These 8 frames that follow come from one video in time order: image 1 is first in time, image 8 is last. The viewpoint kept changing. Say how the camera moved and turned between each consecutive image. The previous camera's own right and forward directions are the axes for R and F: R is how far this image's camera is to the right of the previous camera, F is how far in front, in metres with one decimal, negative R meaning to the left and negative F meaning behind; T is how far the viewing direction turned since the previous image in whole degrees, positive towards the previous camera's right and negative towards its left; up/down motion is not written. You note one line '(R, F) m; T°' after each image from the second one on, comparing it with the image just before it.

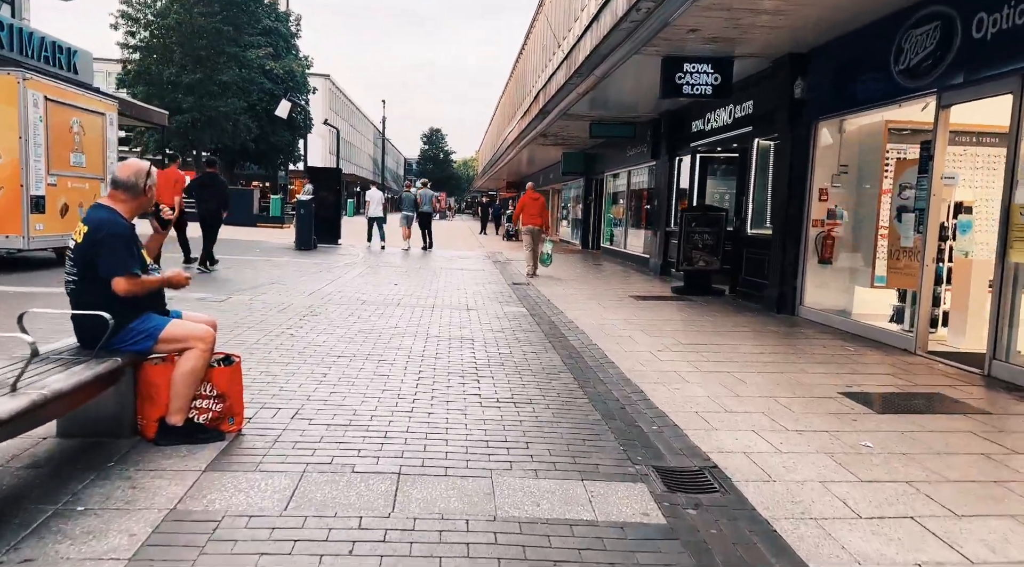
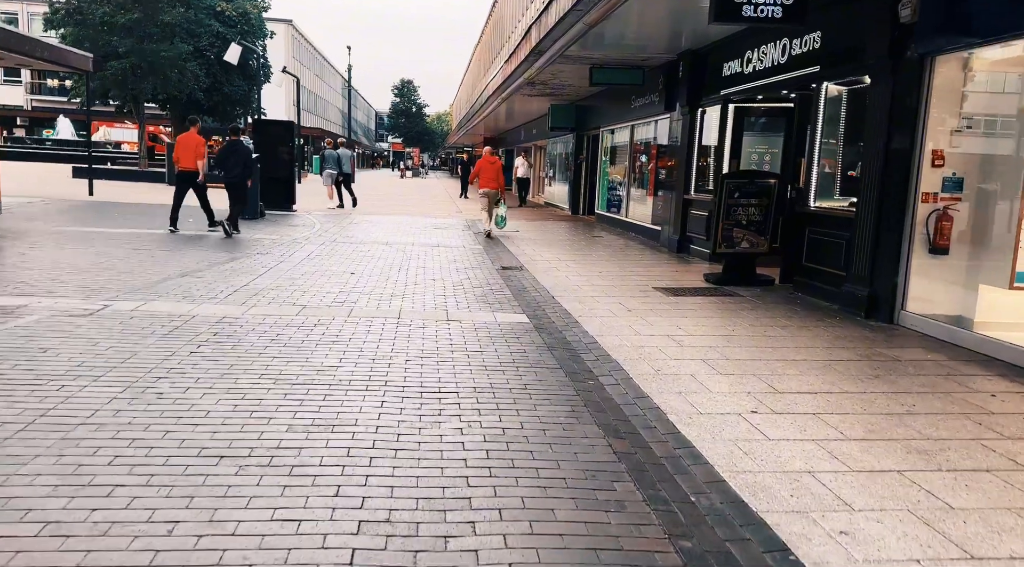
(-0.2, +2.8) m; +2°
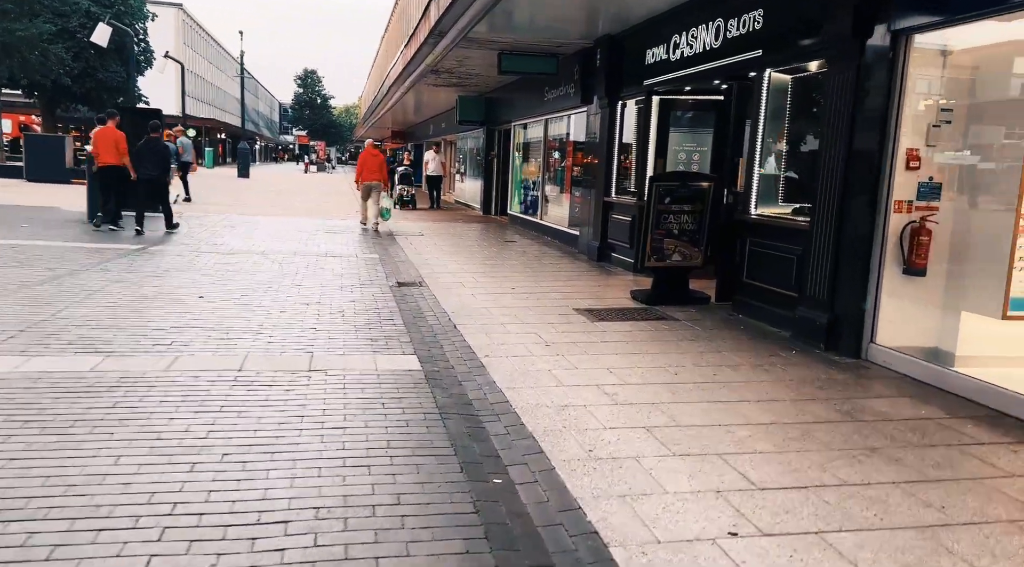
(+0.2, +1.6) m; +6°
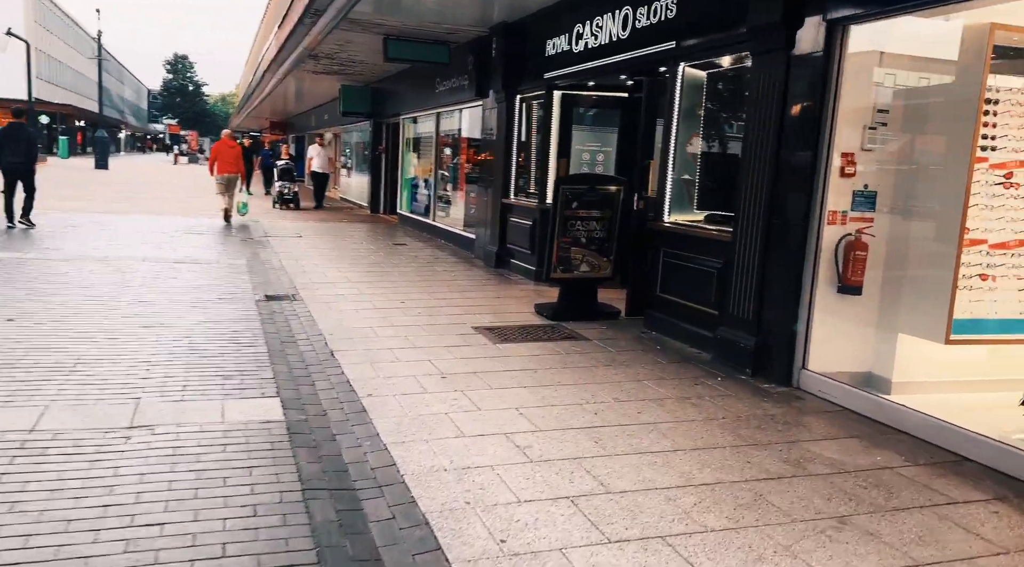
(0.0, +1.0) m; +8°
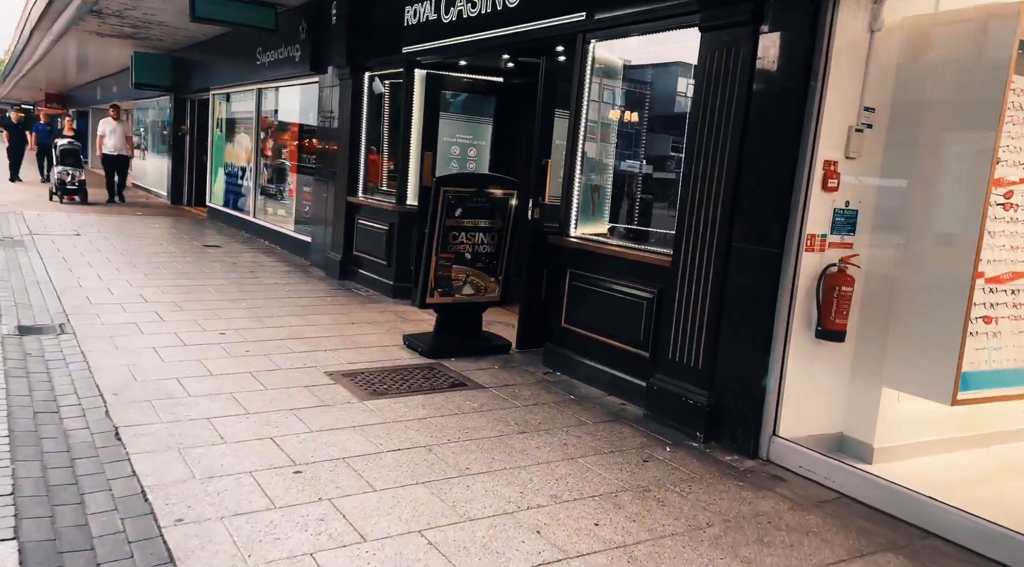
(-0.3, +1.7) m; +13°
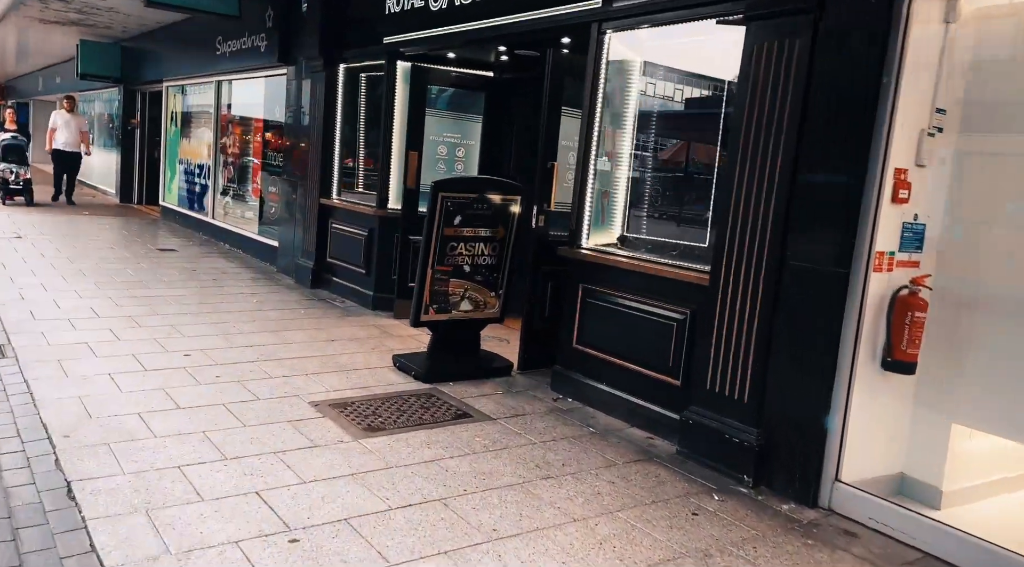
(-0.3, +0.6) m; +3°
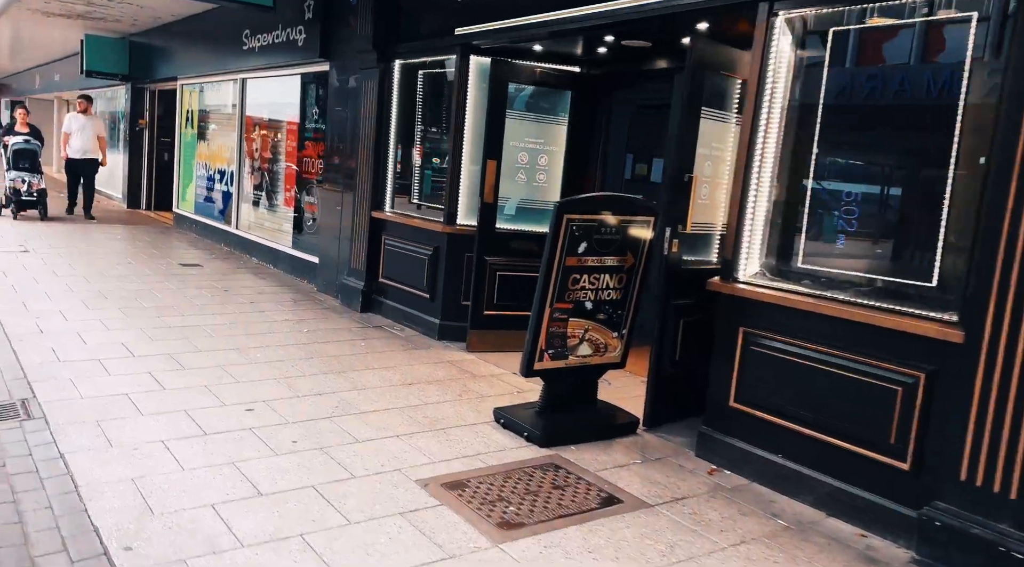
(-0.8, +1.0) m; 0°
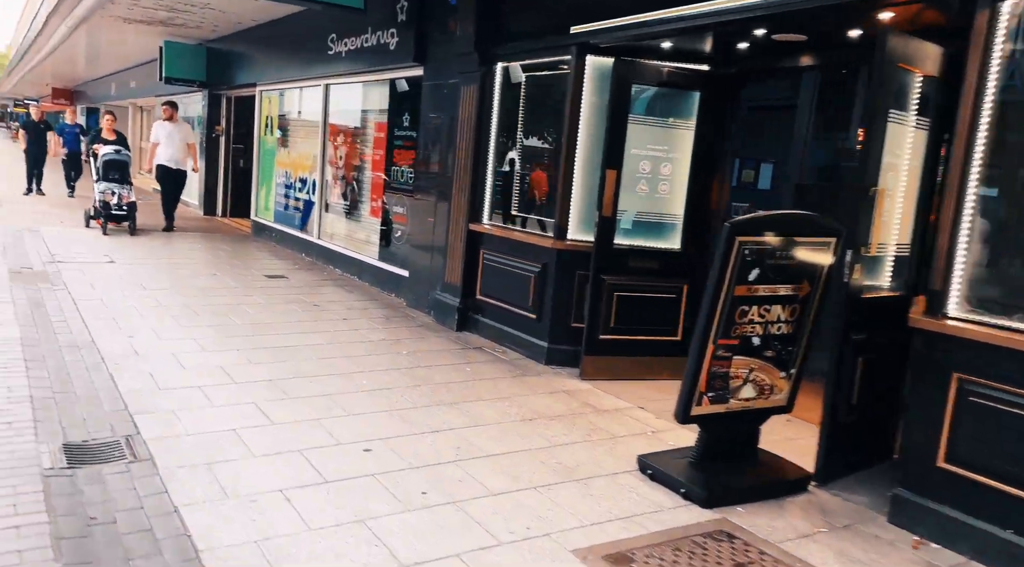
(-0.5, +0.6) m; -4°
